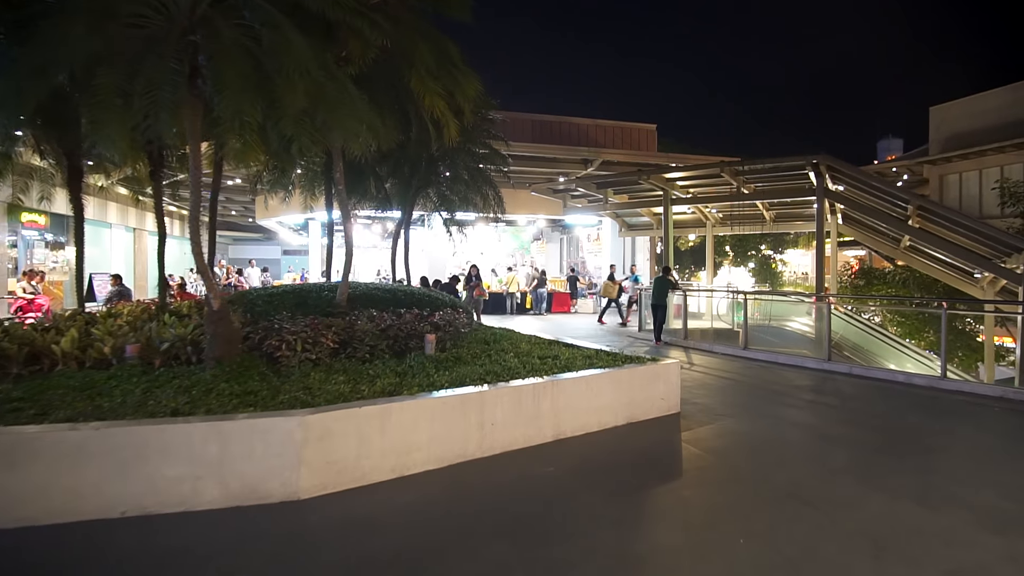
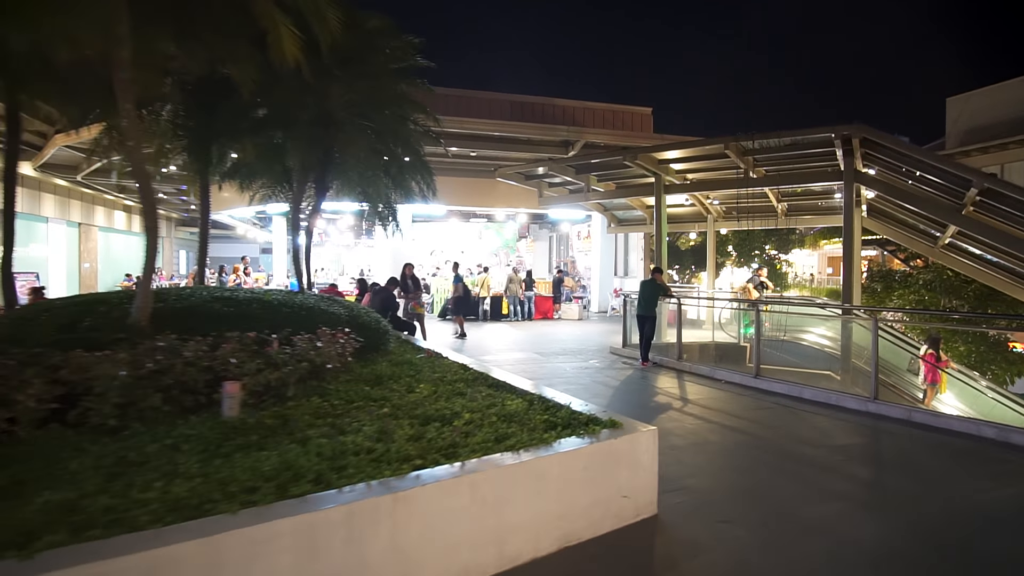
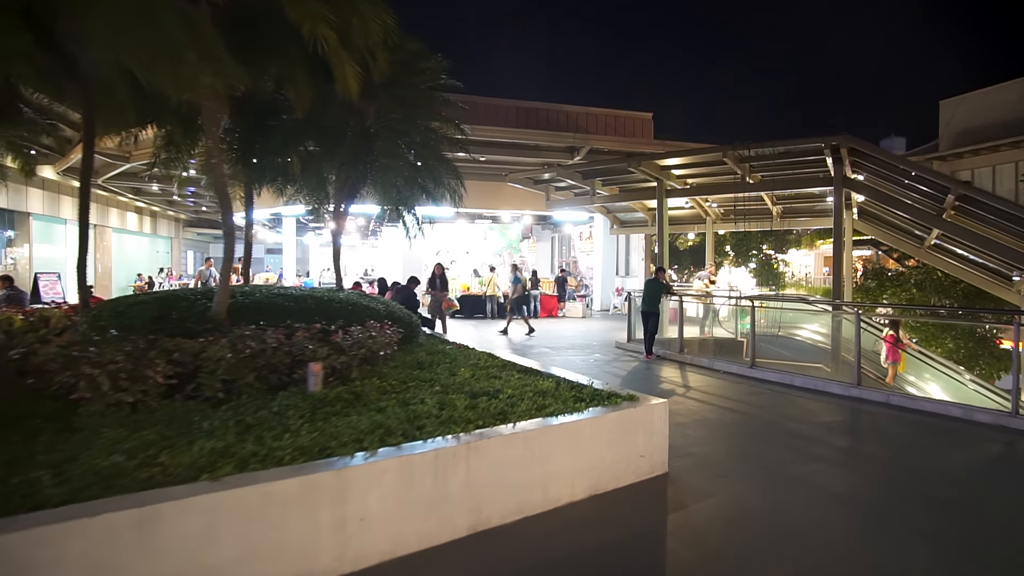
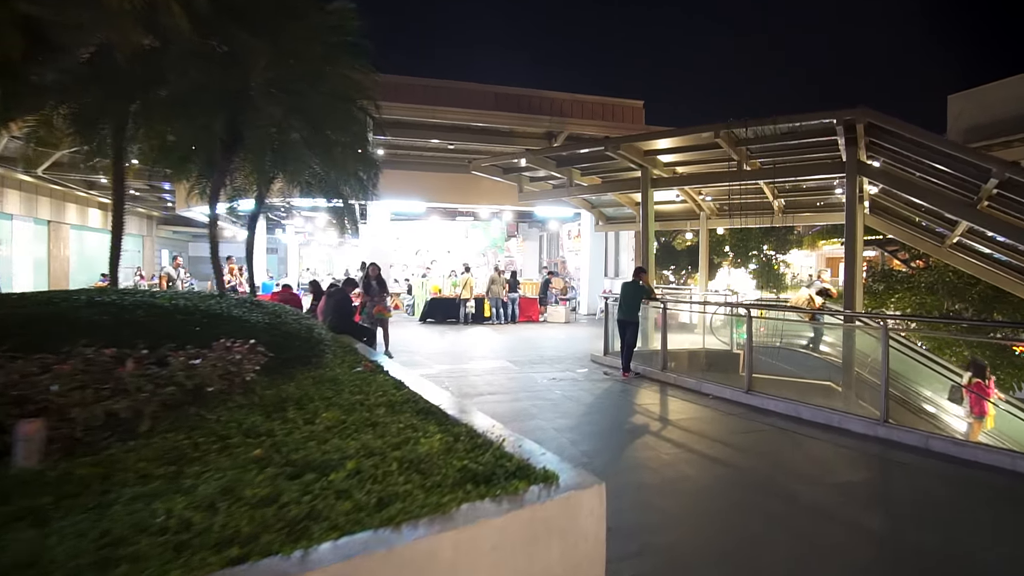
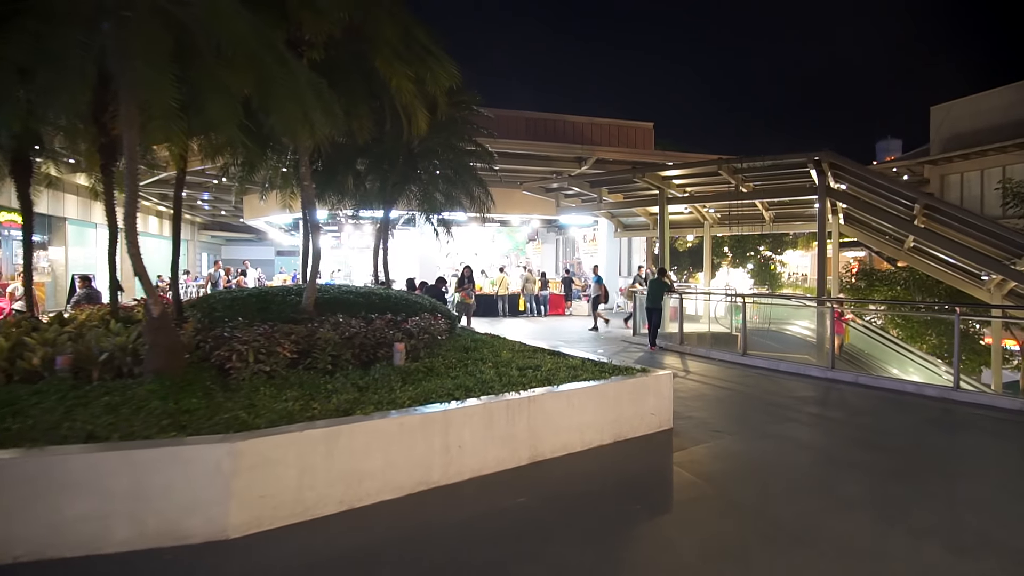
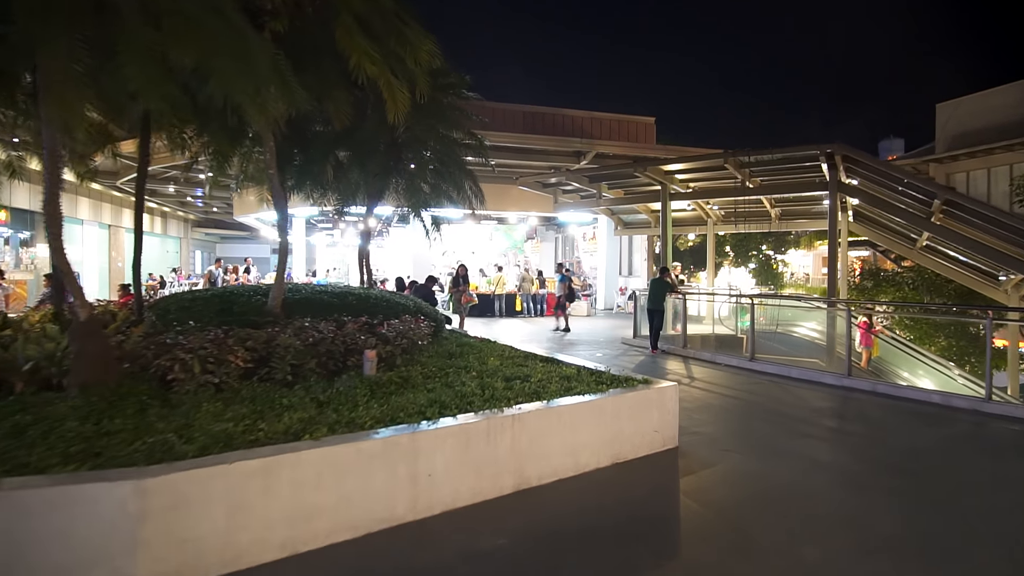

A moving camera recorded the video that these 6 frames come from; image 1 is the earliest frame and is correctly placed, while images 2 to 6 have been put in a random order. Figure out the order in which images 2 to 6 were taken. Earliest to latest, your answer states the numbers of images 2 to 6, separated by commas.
5, 6, 3, 2, 4
